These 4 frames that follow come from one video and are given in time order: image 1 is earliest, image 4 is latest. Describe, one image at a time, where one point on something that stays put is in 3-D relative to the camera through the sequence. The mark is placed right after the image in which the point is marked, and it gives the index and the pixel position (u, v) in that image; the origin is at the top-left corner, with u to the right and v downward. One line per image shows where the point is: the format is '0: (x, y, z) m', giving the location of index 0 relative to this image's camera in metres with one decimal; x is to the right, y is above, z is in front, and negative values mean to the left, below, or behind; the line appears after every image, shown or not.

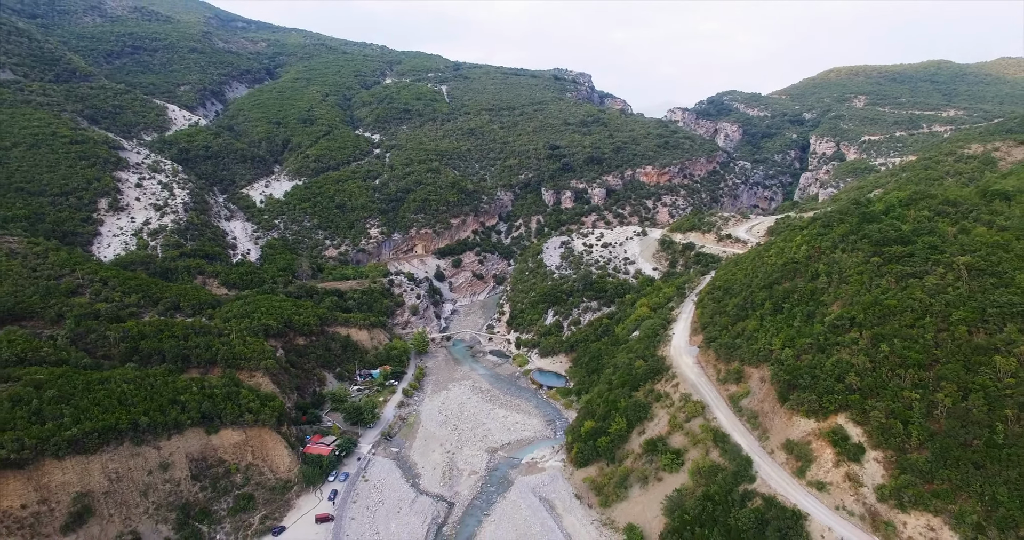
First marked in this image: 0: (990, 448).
0: (+18.6, -6.9, +18.5) m
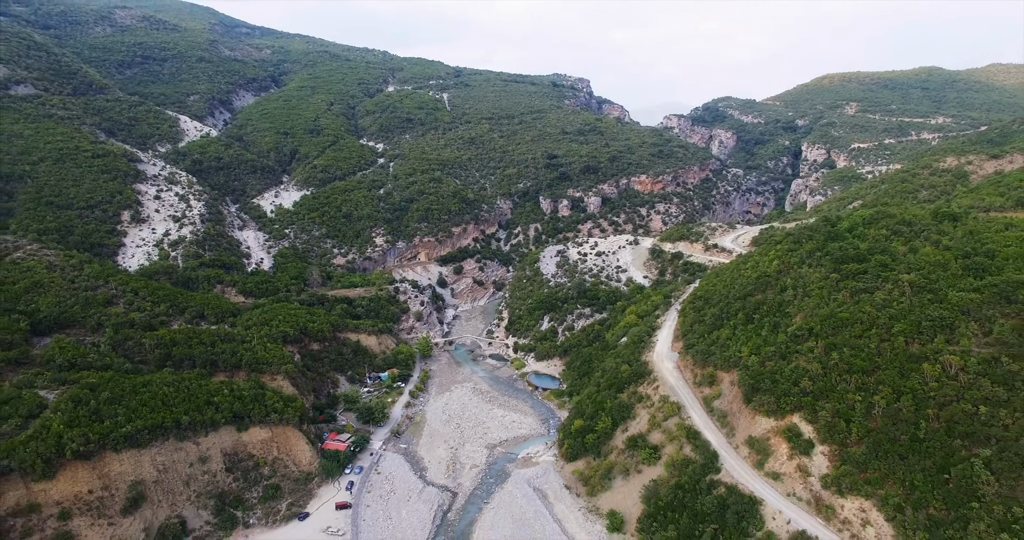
0: (+18.4, -7.8, +21.8) m
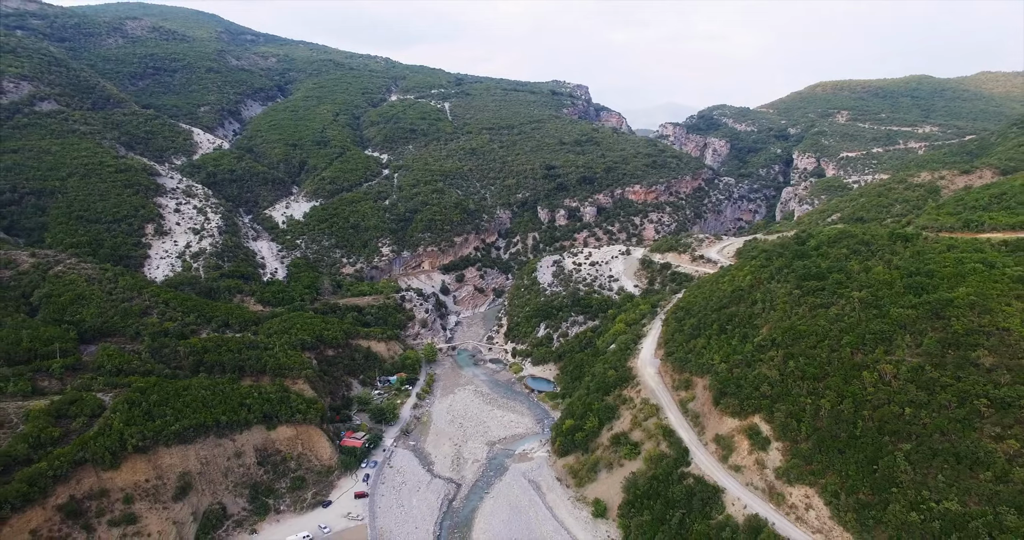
0: (+18.2, -9.0, +25.6) m
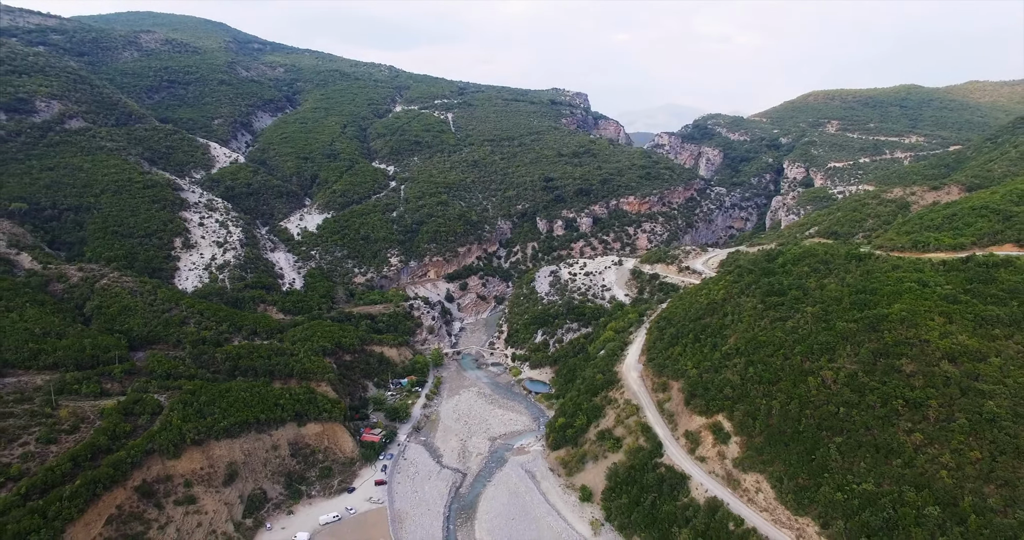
0: (+18.1, -10.4, +30.4) m
